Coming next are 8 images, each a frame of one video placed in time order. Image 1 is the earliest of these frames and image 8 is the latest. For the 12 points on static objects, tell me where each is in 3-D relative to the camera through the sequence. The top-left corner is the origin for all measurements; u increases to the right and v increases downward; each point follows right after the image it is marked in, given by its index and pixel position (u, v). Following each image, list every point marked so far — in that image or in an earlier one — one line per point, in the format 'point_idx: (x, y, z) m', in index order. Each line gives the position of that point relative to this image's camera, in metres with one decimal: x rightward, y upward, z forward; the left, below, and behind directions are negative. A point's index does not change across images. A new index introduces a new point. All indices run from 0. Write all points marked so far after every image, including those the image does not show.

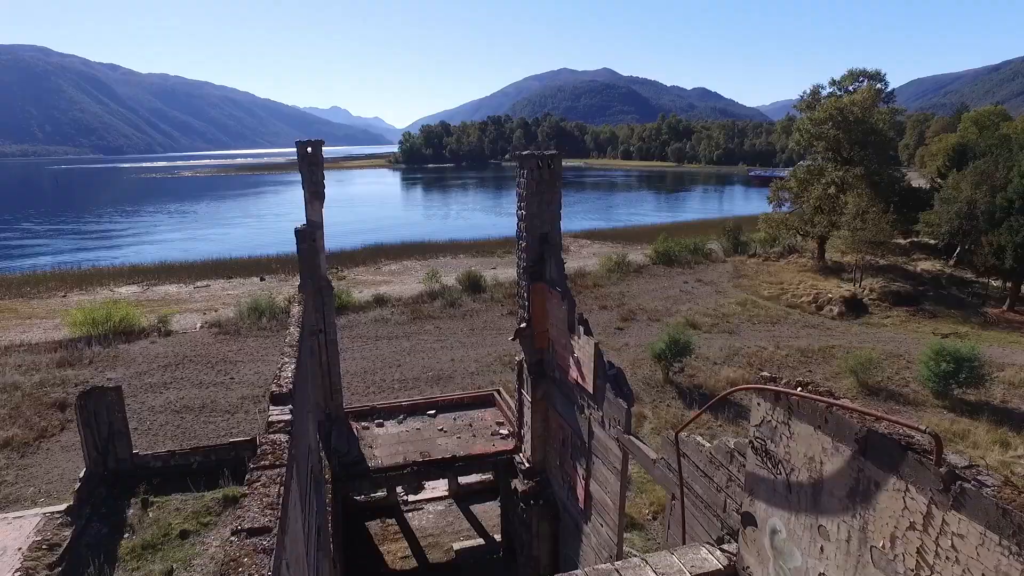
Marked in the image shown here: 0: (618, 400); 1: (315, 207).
0: (+1.1, -1.1, +5.6) m
1: (-2.9, +1.2, +8.1) m
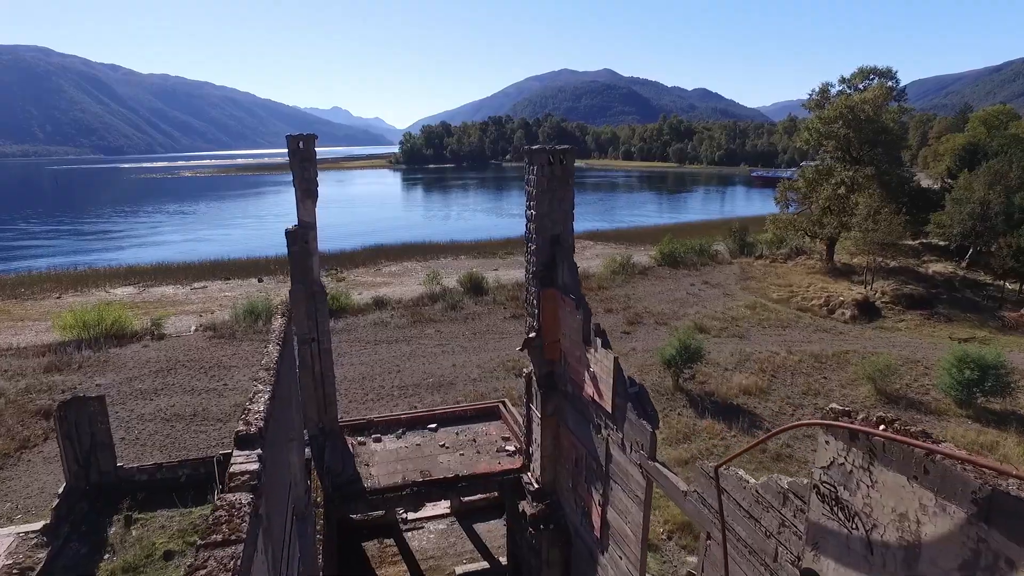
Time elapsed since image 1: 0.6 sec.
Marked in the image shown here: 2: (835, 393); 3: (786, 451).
0: (+1.2, -1.2, +5.0) m
1: (-2.8, +1.1, +7.5) m
2: (+8.3, -2.7, +14.5) m
3: (+5.7, -3.4, +11.8) m
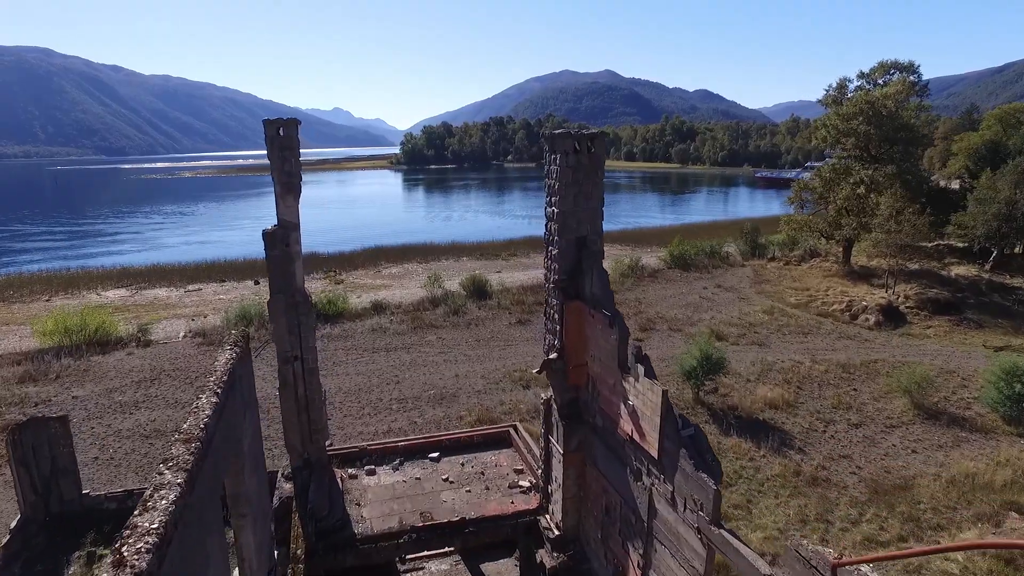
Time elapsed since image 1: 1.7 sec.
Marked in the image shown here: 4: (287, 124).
0: (+1.3, -1.3, +3.9) m
1: (-2.6, +1.0, +6.5) m
2: (+8.5, -2.8, +13.5) m
3: (+5.9, -3.6, +10.8) m
4: (-2.5, +1.9, +6.3) m
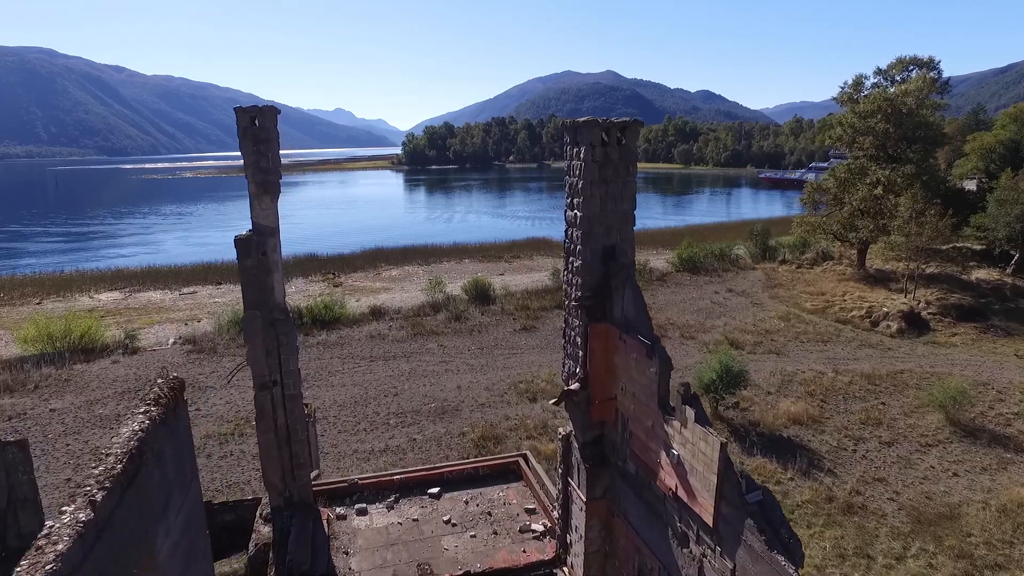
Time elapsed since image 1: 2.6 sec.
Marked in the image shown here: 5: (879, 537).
0: (+1.4, -1.5, +3.0) m
1: (-2.5, +0.9, +5.6) m
2: (+8.7, -3.0, +12.6) m
3: (+6.0, -3.7, +9.9) m
4: (-2.4, +1.7, +5.4) m
5: (+5.8, -3.9, +8.9) m
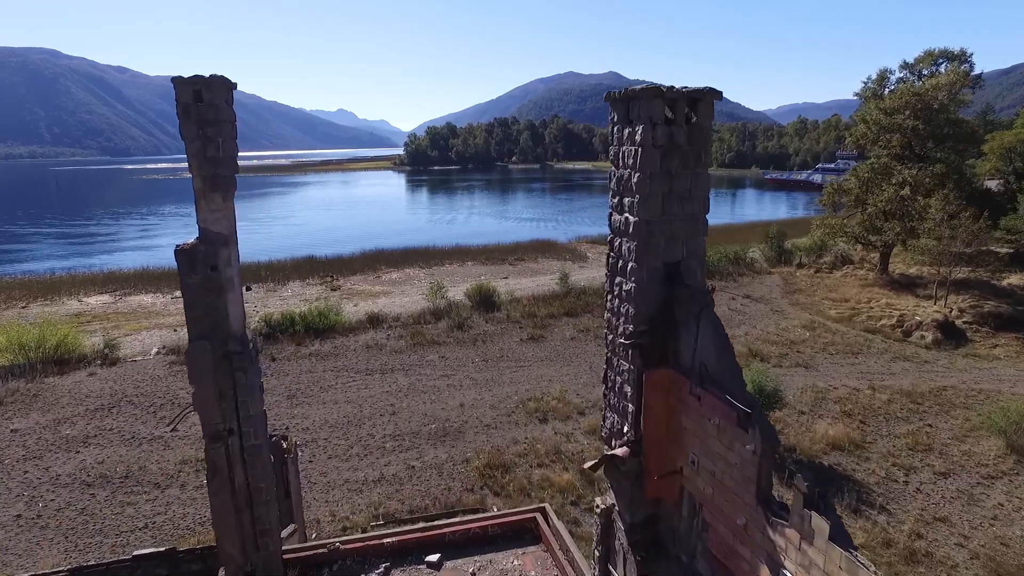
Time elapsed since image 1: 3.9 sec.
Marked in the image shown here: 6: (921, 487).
0: (+1.6, -1.7, +1.8) m
1: (-2.3, +0.7, +4.4) m
2: (+8.8, -3.2, +11.3) m
3: (+6.2, -3.9, +8.6) m
4: (-2.3, +1.5, +4.2) m
5: (+6.0, -4.2, +7.6) m
6: (+7.3, -3.6, +10.1) m
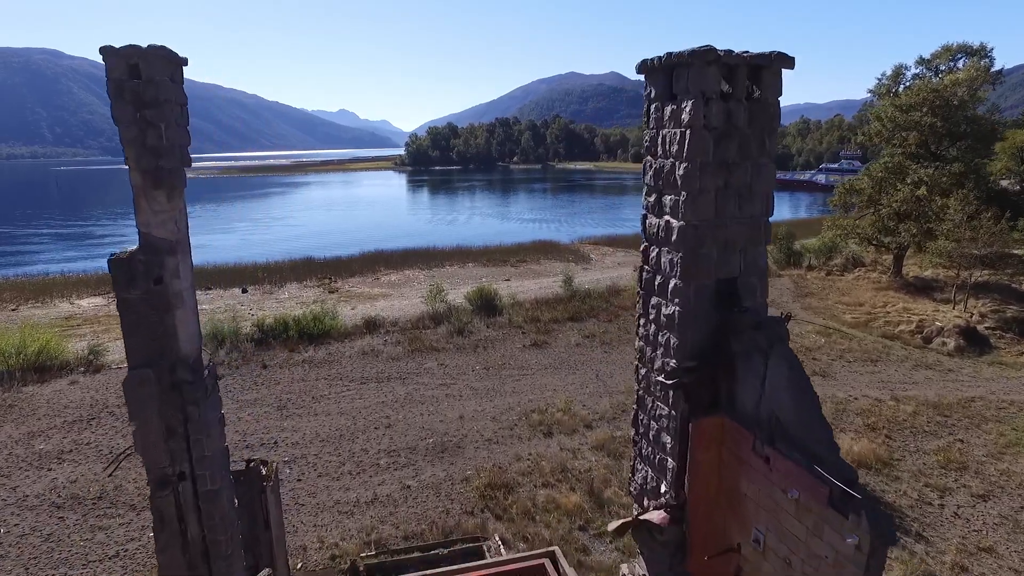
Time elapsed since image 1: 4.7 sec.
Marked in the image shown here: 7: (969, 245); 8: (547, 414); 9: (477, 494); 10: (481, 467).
0: (+1.6, -1.8, +1.0) m
1: (-2.2, +0.6, +3.6) m
2: (+8.9, -3.3, +10.5) m
3: (+6.3, -4.1, +7.8) m
4: (-2.2, +1.4, +3.4) m
5: (+6.0, -4.3, +6.8) m
6: (+7.4, -3.7, +9.3) m
7: (+15.6, +1.5, +19.2) m
8: (+0.8, -2.8, +12.6) m
9: (-0.6, -3.6, +9.9) m
10: (-0.6, -3.4, +10.8) m
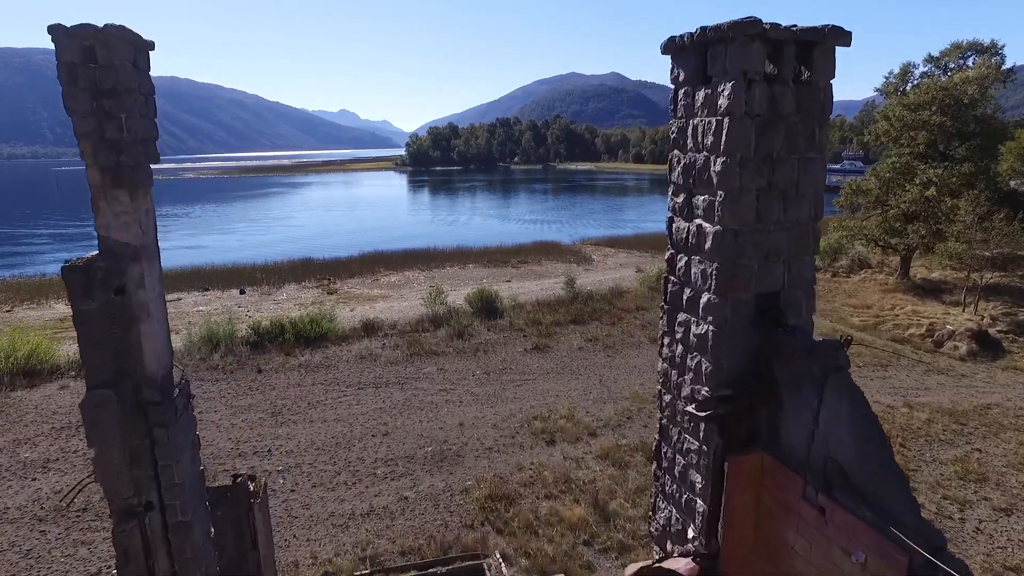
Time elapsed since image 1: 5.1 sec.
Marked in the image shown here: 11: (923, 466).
0: (+1.6, -1.8, +0.6) m
1: (-2.2, +0.5, +3.2) m
2: (+8.9, -3.4, +10.1) m
3: (+6.3, -4.1, +7.4) m
4: (-2.2, +1.3, +3.1) m
5: (+6.1, -4.3, +6.4) m
6: (+7.4, -3.8, +8.9) m
7: (+15.7, +1.4, +18.8) m
8: (+0.8, -2.9, +12.2) m
9: (-0.6, -3.7, +9.5) m
10: (-0.6, -3.5, +10.4) m
11: (+7.8, -3.4, +10.6) m
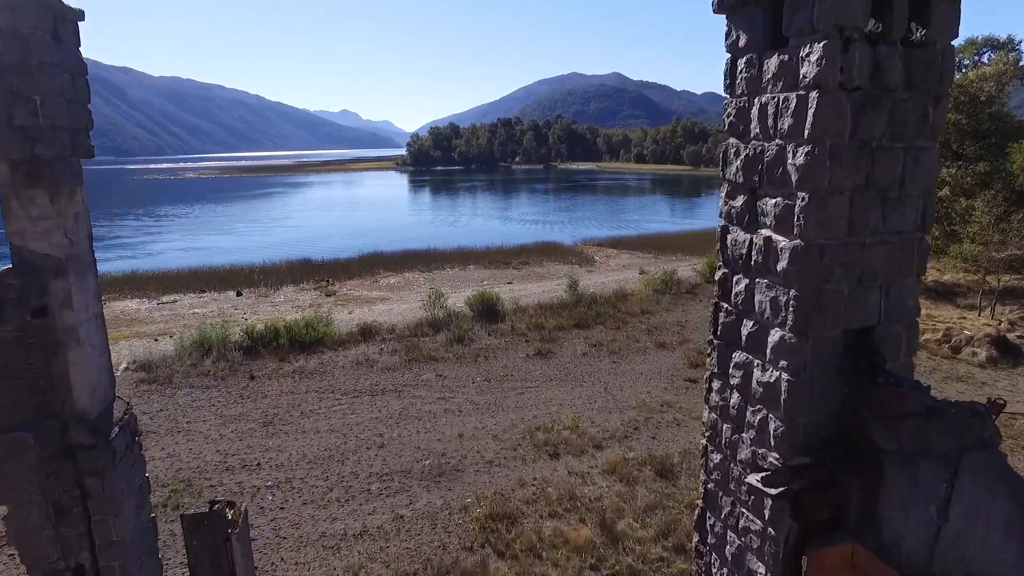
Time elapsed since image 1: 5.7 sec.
0: (+1.7, -1.9, +0.1) m
1: (-2.2, +0.4, +2.7) m
2: (+8.9, -3.5, +9.5) m
3: (+6.3, -4.2, +6.8) m
4: (-2.2, +1.2, +2.5) m
5: (+6.1, -4.4, +5.9) m
6: (+7.4, -3.9, +8.3) m
7: (+15.7, +1.3, +18.2) m
8: (+0.8, -3.0, +11.7) m
9: (-0.6, -3.8, +9.0) m
10: (-0.5, -3.6, +9.8) m
11: (+7.8, -3.5, +10.0) m
